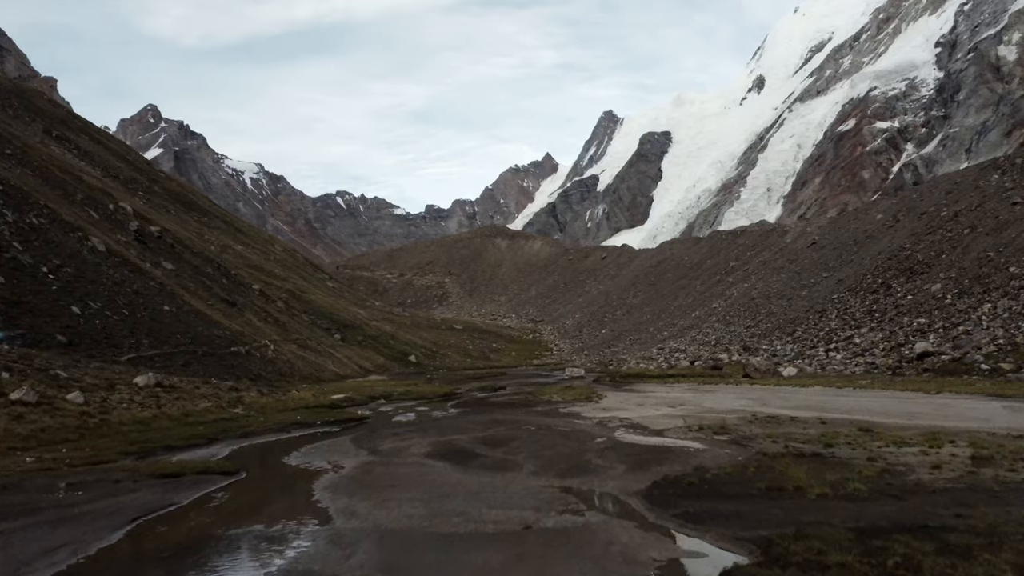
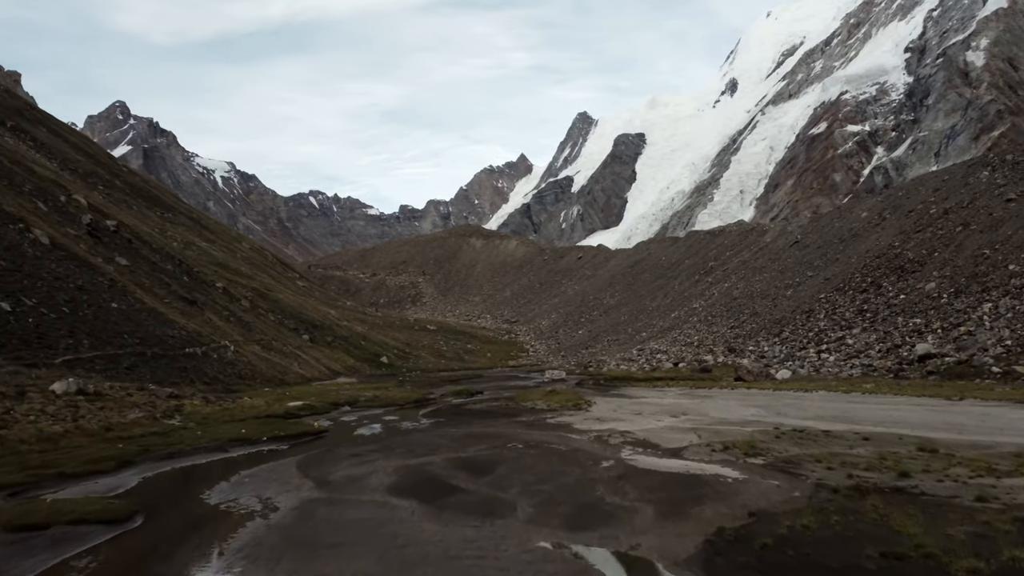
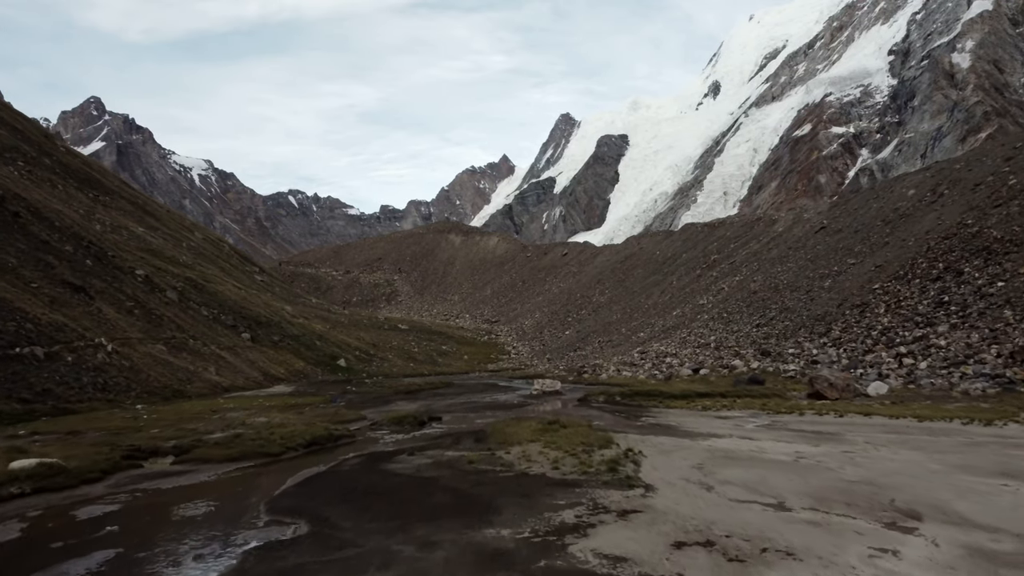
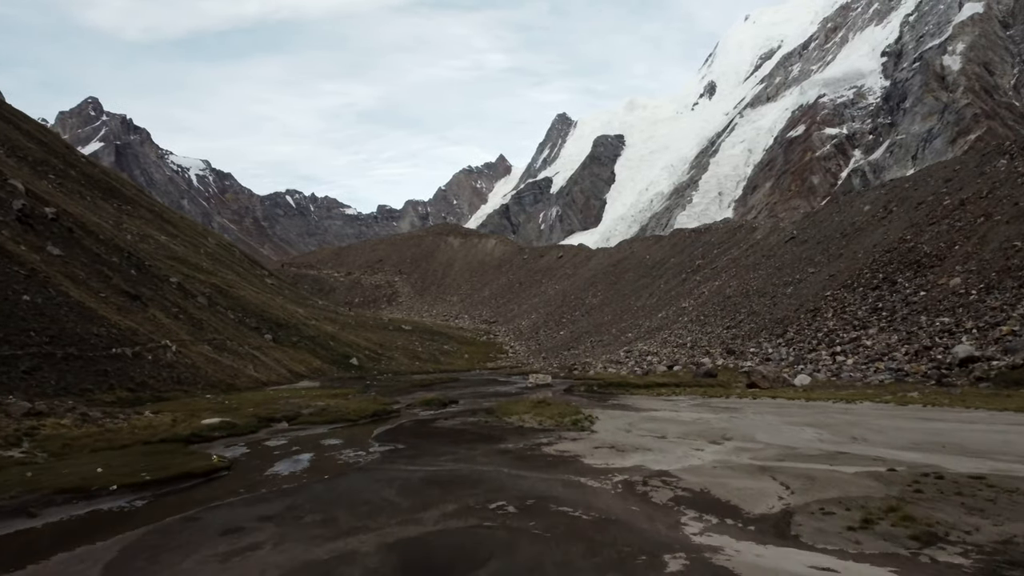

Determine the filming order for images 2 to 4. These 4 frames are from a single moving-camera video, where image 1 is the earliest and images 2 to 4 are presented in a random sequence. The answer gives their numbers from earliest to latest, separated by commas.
2, 4, 3
